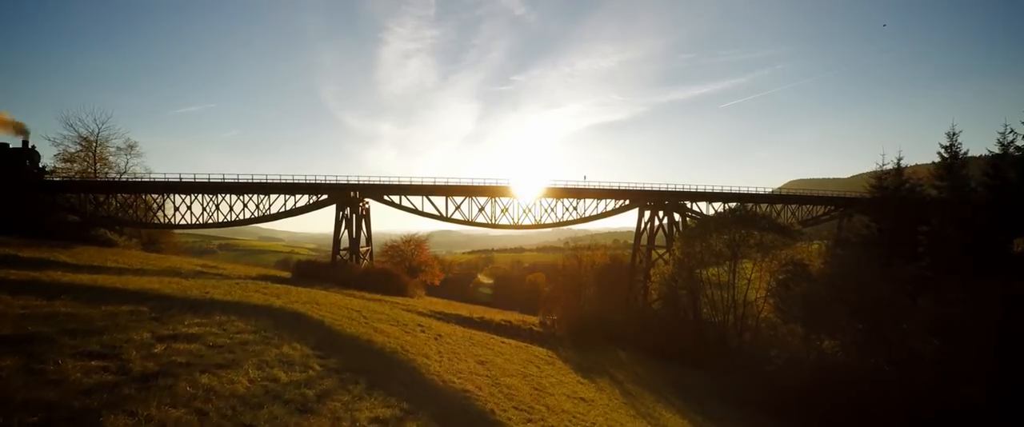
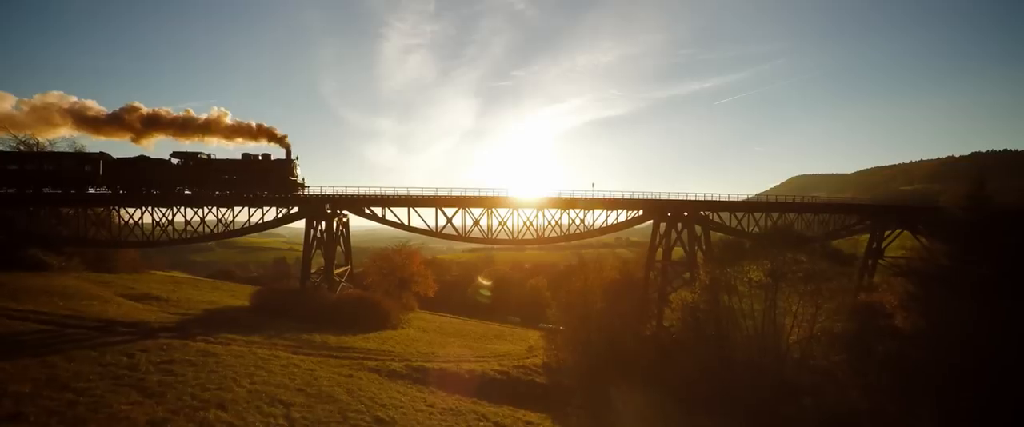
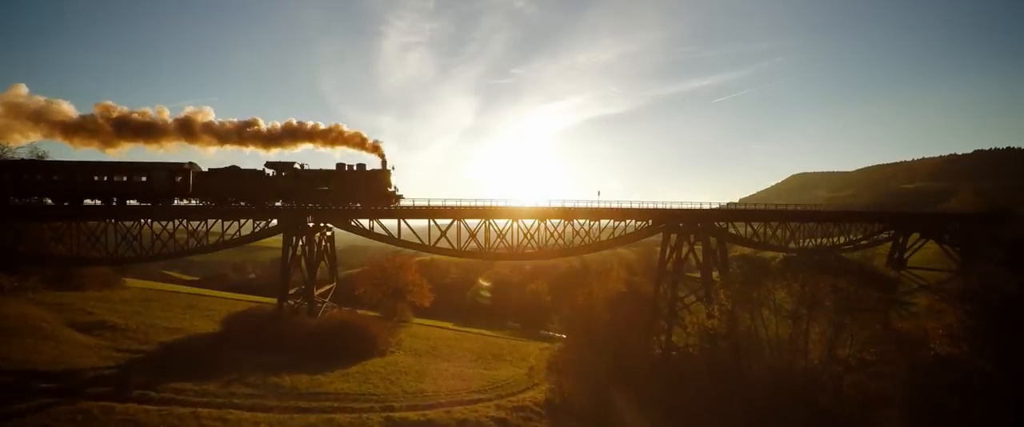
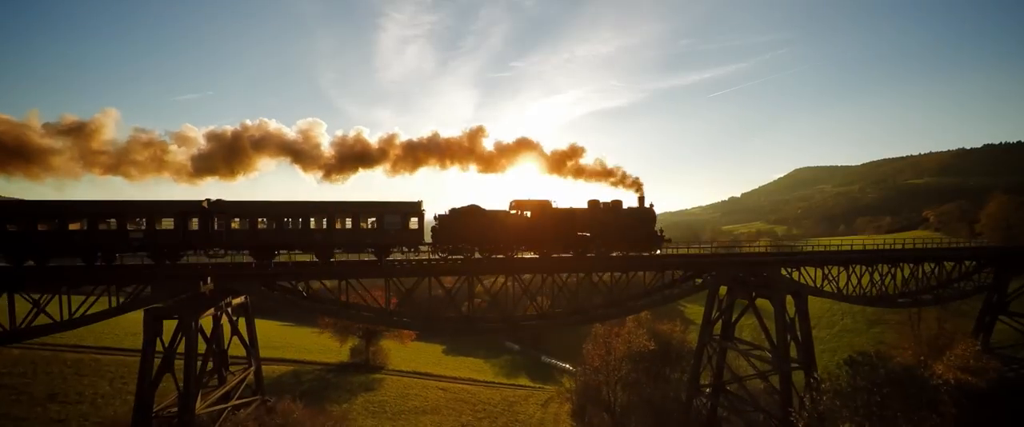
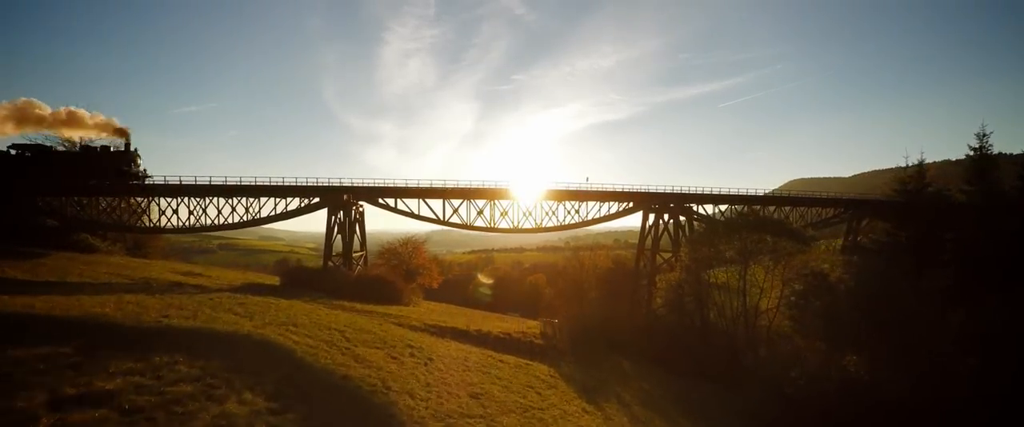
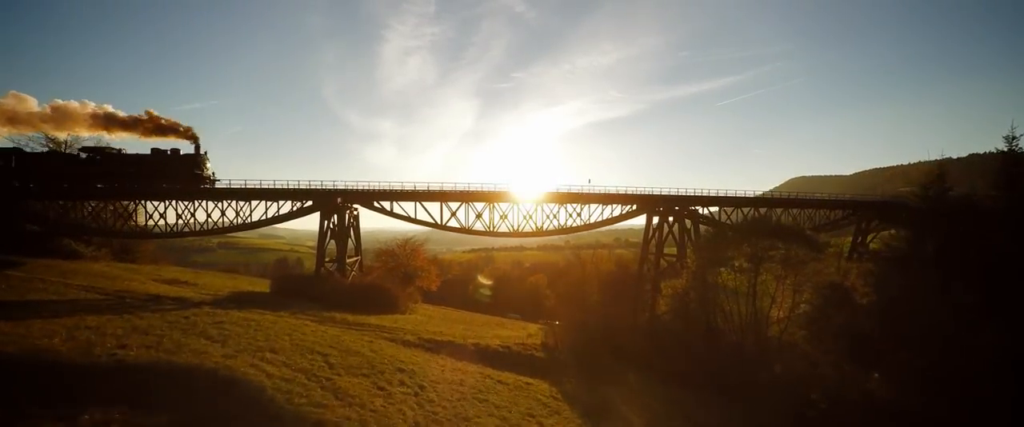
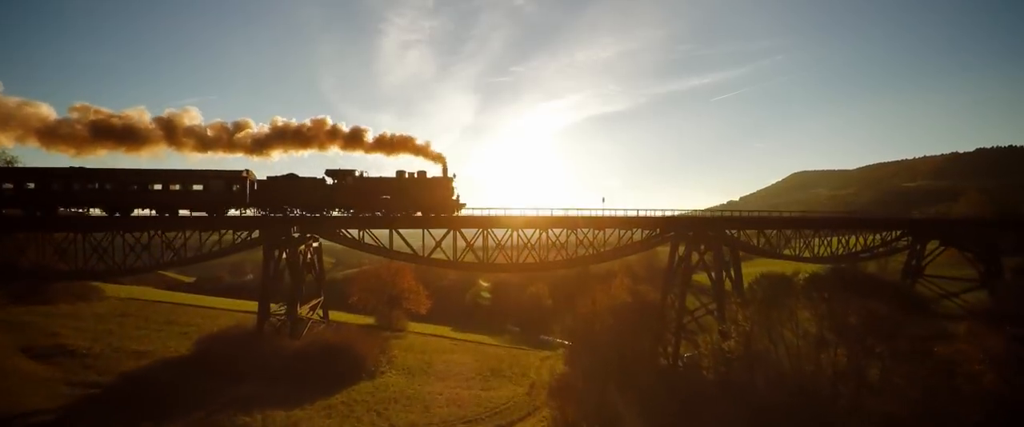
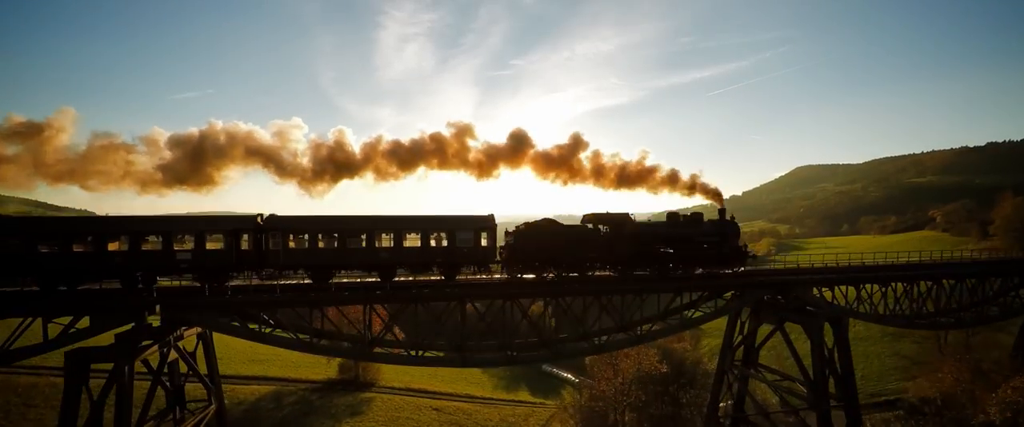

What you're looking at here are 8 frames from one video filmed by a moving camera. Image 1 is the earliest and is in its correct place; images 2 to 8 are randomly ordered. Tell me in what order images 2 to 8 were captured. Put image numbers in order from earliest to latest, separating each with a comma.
5, 6, 2, 3, 7, 4, 8
